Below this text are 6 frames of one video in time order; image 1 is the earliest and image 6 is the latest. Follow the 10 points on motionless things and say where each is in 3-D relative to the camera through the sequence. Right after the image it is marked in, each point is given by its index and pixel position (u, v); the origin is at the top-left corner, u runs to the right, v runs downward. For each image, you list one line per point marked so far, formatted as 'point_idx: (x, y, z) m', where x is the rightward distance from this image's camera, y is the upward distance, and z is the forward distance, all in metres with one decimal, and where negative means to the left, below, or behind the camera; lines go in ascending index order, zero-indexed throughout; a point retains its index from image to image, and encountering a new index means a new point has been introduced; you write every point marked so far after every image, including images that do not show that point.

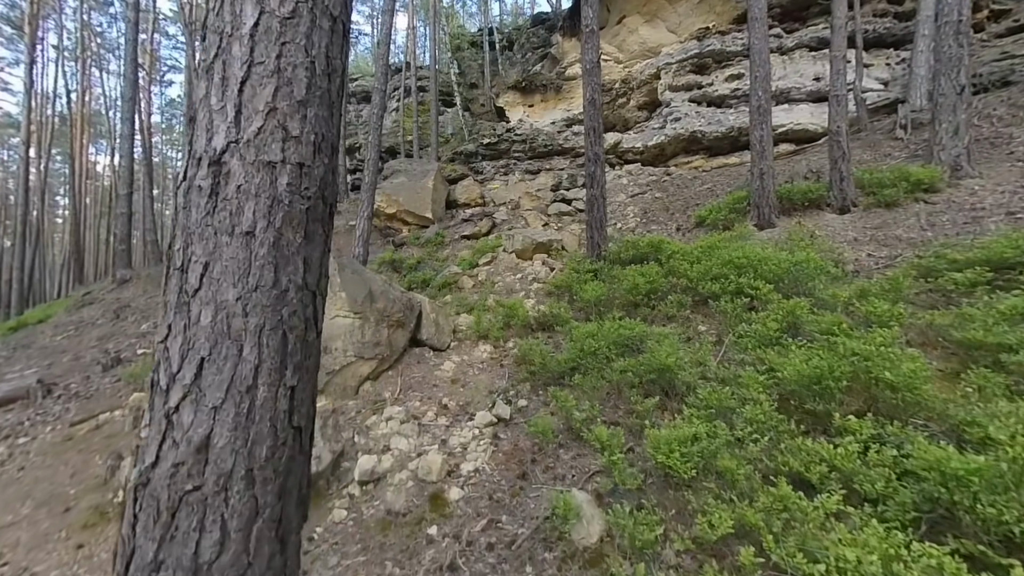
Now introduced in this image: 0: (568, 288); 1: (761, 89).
0: (+0.9, 0.0, +6.9) m
1: (+5.1, +4.1, +8.8) m
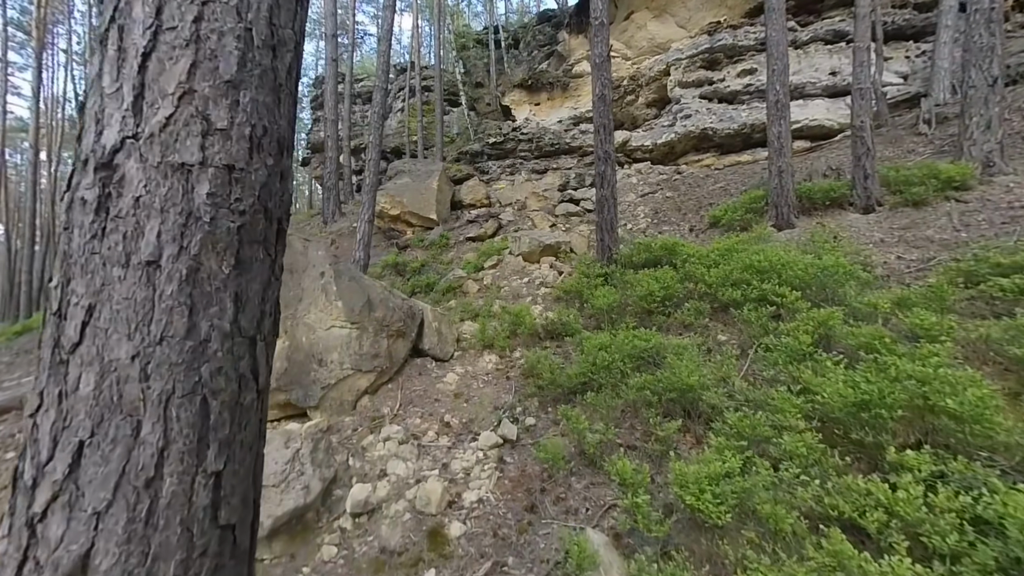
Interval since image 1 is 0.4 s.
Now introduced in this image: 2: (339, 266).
0: (+1.0, -0.1, +6.6) m
1: (+5.2, +4.0, +8.4) m
2: (-2.0, +0.3, +5.1) m
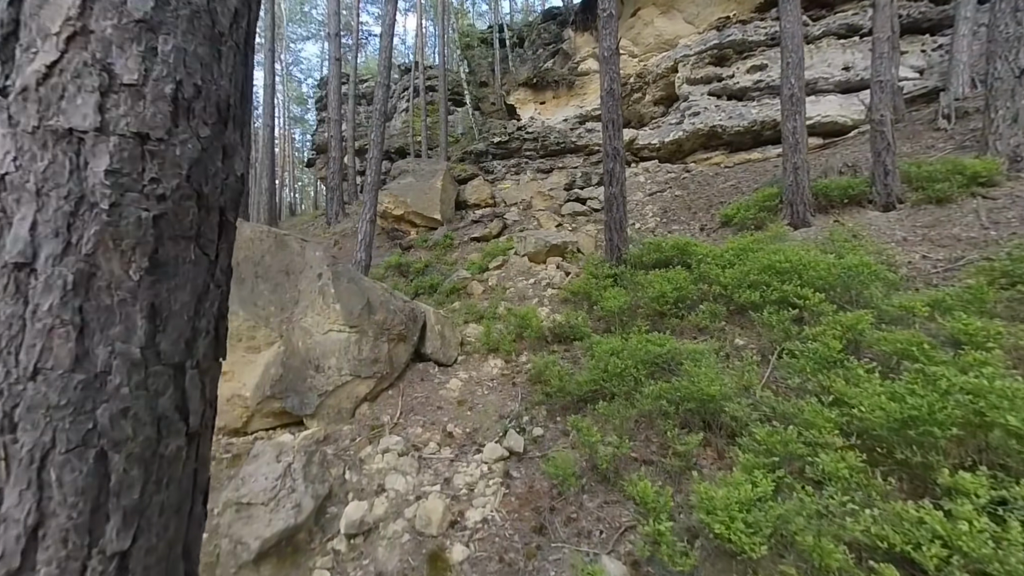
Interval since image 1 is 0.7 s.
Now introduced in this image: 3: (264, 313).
0: (+1.1, -0.1, +6.4) m
1: (+5.3, +4.0, +8.1) m
2: (-1.9, +0.3, +4.9) m
3: (-2.5, -0.3, +4.3) m
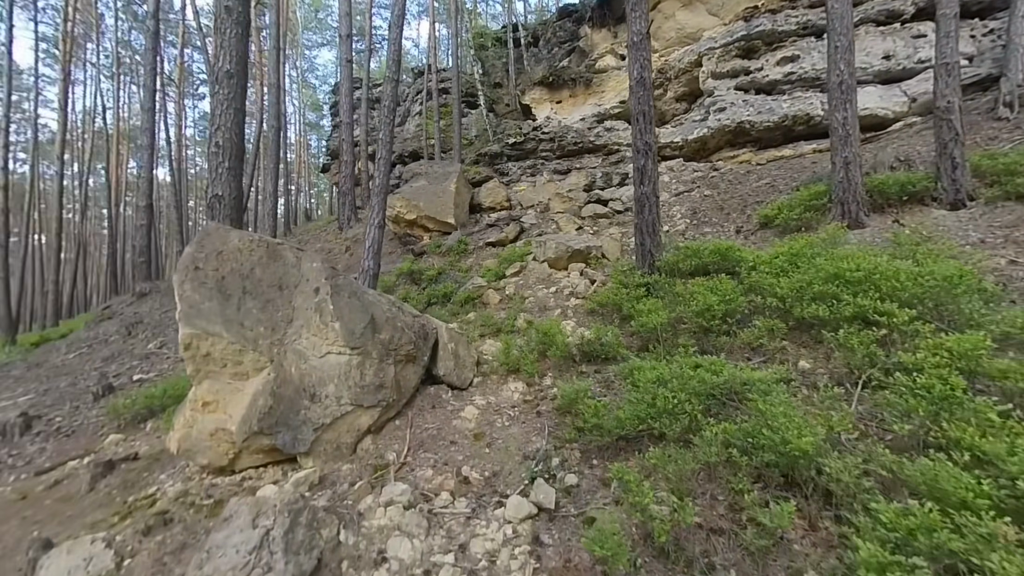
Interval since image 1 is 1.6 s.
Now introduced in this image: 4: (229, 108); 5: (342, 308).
0: (+1.4, -0.2, +5.7) m
1: (+5.6, +3.8, +7.3) m
2: (-1.7, +0.1, +4.3) m
3: (-2.3, -0.4, +3.7) m
4: (-3.2, +2.0, +4.8) m
5: (-1.6, -0.2, +4.1) m
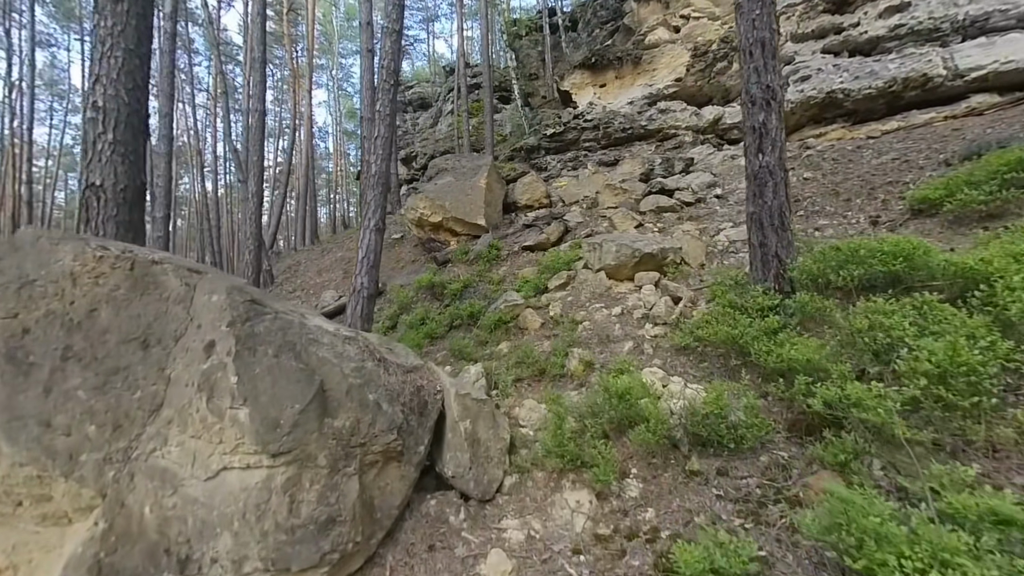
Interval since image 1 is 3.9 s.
0: (+1.8, -0.5, +3.6) m
1: (+6.1, +3.7, +4.8) m
2: (-1.4, -0.2, +2.5) m
3: (-2.0, -0.7, +1.9) m
4: (-2.8, +1.7, +3.1) m
5: (-1.3, -0.5, +2.2) m
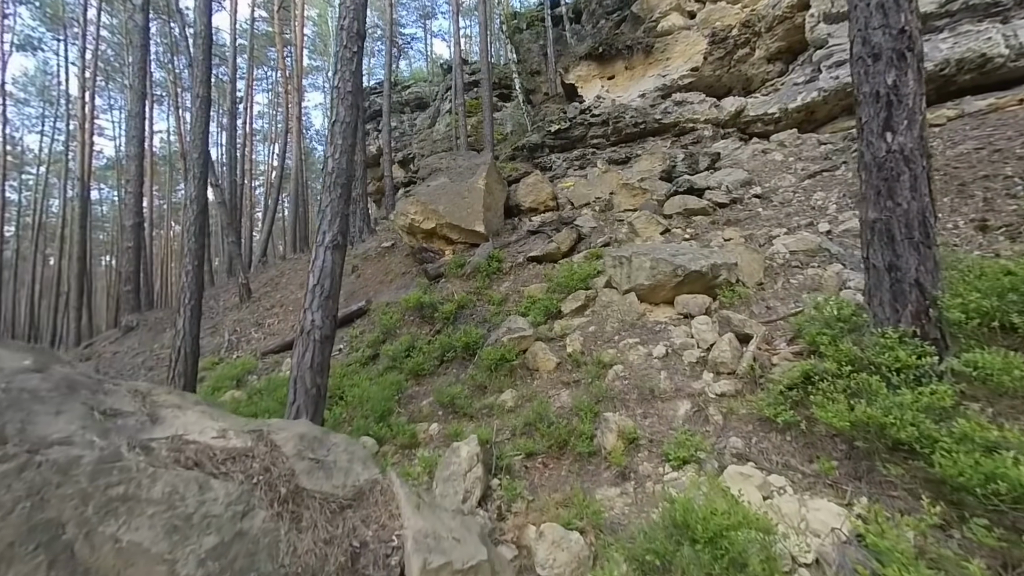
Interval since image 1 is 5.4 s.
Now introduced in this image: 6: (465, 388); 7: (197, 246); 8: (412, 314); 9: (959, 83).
0: (+1.9, -0.8, +2.2) m
1: (+6.1, +3.4, +3.5) m
2: (-1.3, -0.5, +1.1) m
3: (-1.9, -1.0, +0.6) m
4: (-2.8, +1.4, +1.8) m
5: (-1.3, -0.8, +0.9) m
6: (-0.5, -1.0, +4.5) m
7: (-4.4, +0.6, +6.1) m
8: (-1.6, -0.4, +6.9) m
9: (+9.1, +4.1, +8.3) m
